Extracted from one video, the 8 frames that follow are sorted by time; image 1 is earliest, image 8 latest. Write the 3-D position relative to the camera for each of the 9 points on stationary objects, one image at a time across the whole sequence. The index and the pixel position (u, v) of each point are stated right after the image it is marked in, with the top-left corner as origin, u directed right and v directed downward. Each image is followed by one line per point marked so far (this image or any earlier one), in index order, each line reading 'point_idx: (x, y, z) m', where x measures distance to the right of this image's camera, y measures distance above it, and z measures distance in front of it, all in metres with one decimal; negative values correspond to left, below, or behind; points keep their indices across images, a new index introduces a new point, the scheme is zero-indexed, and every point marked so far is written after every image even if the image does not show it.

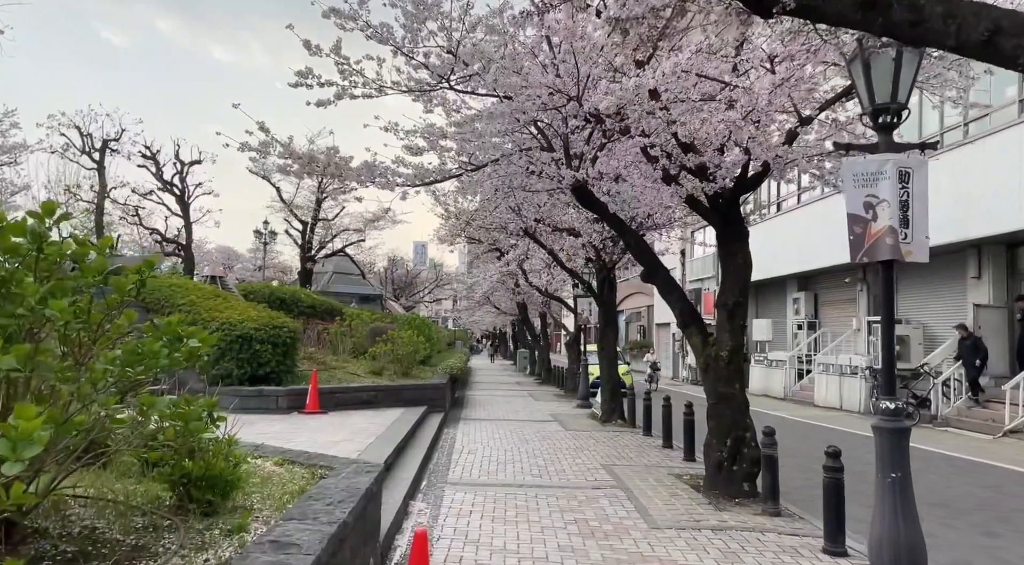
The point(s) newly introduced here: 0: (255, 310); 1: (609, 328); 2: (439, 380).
0: (-5.1, -0.6, +14.6) m
1: (+2.1, -1.0, +15.9) m
2: (-1.6, -2.2, +16.7) m
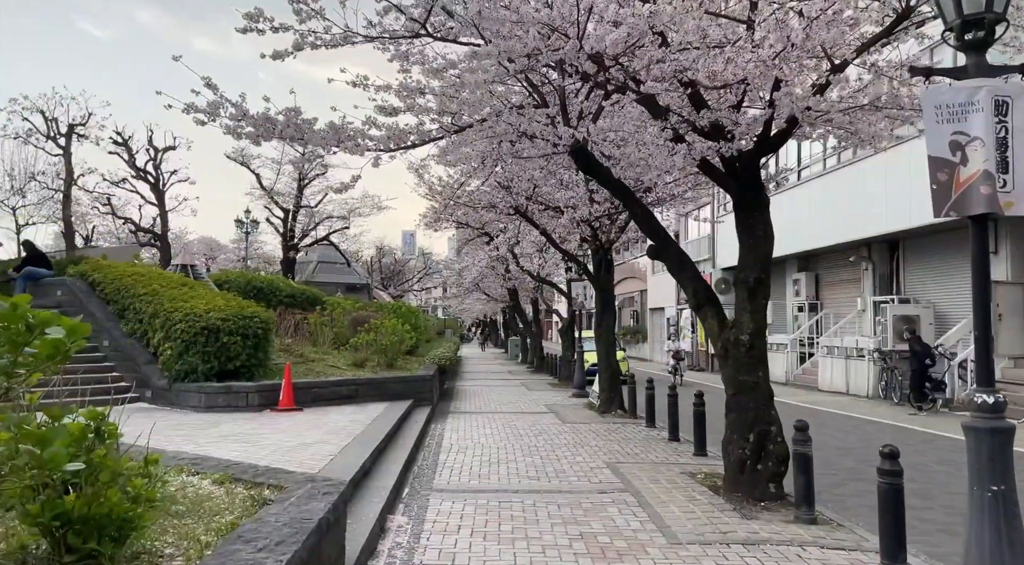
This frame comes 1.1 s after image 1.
0: (-5.2, -0.3, +13.5) m
1: (+1.9, -0.6, +14.8) m
2: (-1.8, -1.9, +15.6) m
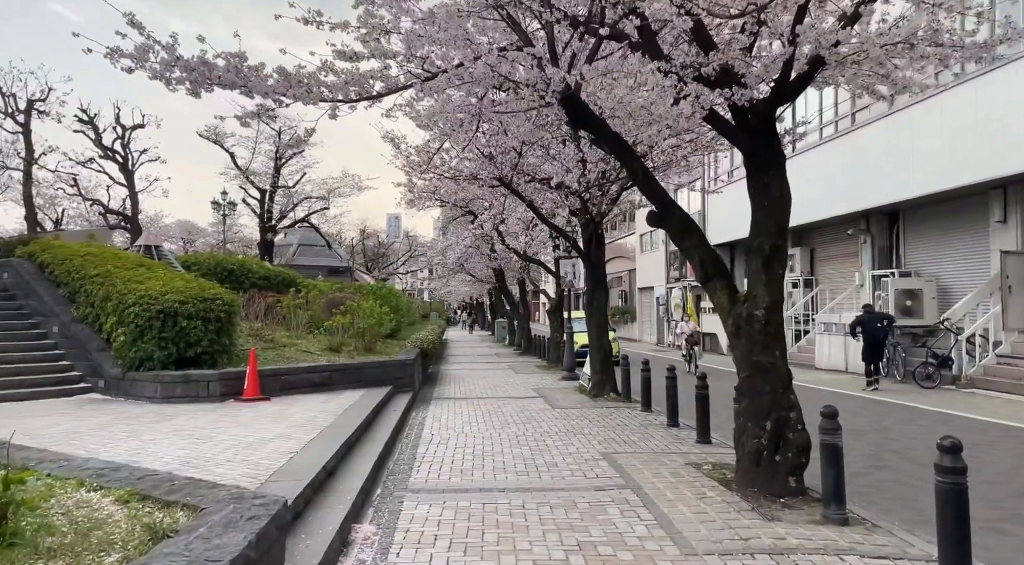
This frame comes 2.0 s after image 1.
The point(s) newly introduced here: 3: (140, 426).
0: (-5.5, 0.0, +12.4) m
1: (+1.6, -0.2, +13.9) m
2: (-2.1, -1.4, +14.7) m
3: (-4.2, -1.6, +8.4) m
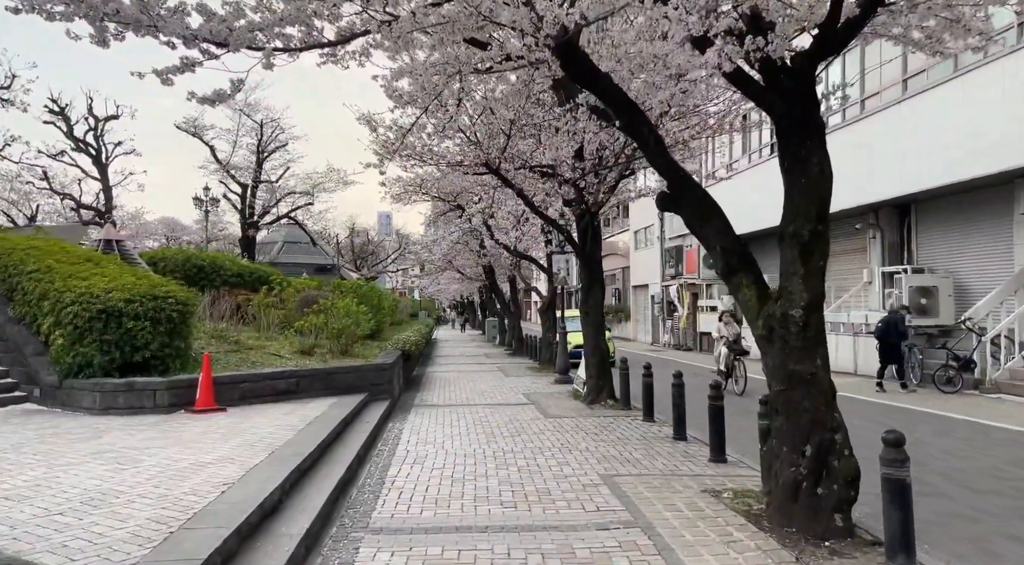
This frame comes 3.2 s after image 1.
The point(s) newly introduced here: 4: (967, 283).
0: (-5.7, +0.1, +11.2) m
1: (+1.4, -0.1, +12.7) m
2: (-2.3, -1.4, +13.5) m
3: (-4.4, -1.6, +7.2) m
4: (+10.0, 0.0, +16.2) m
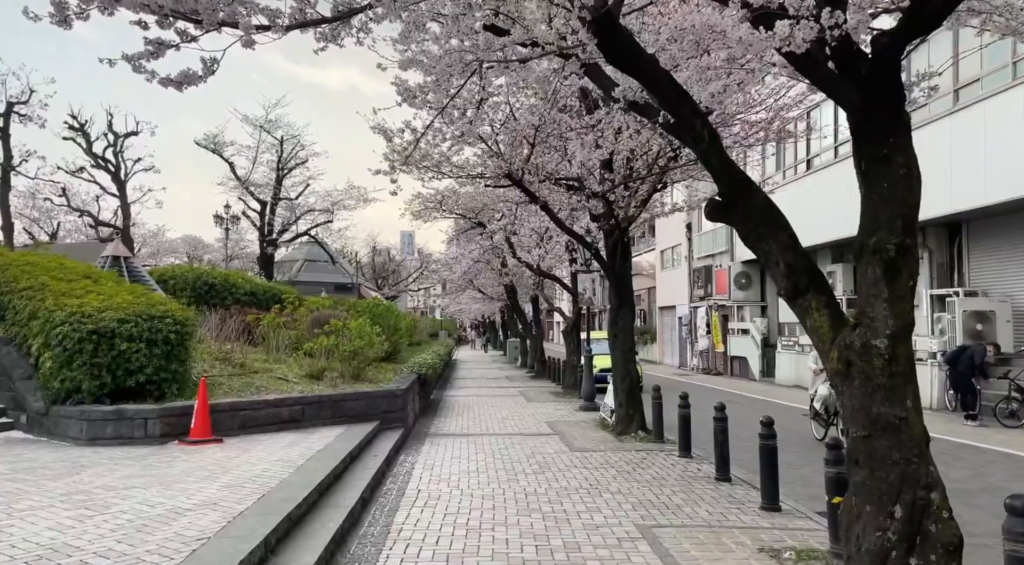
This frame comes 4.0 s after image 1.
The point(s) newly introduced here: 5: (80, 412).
0: (-5.4, -0.2, +10.5) m
1: (+1.8, -0.4, +11.8) m
2: (-1.9, -1.7, +12.6) m
3: (-4.2, -1.8, +6.4) m
4: (+10.4, -0.5, +15.0) m
5: (-5.0, -1.5, +8.7) m
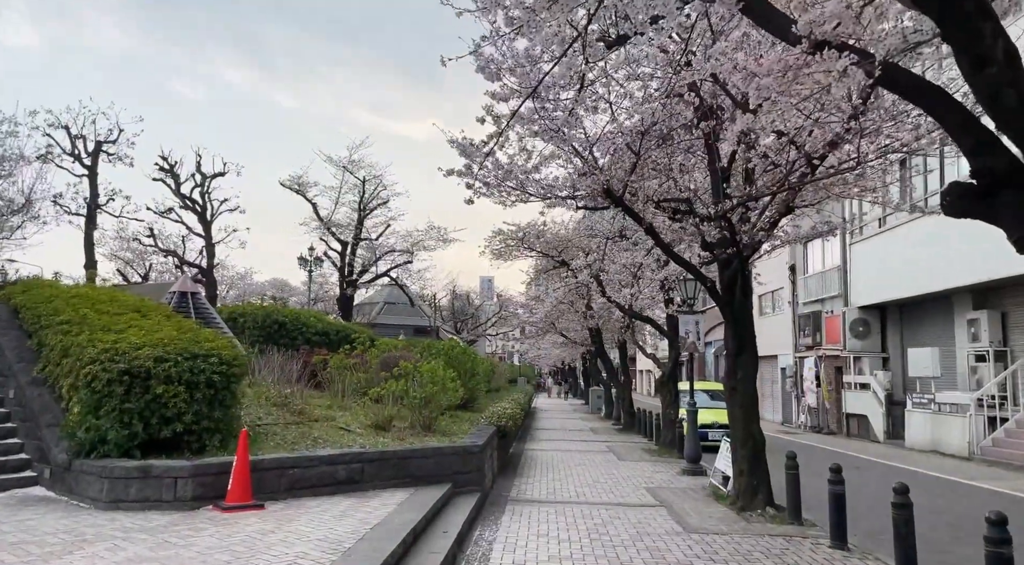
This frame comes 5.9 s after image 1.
0: (-4.1, -0.6, +9.2) m
1: (+3.1, -1.0, +9.8) m
2: (-0.5, -2.3, +10.9) m
3: (-3.4, -1.9, +5.0) m
4: (+12.0, -1.3, +12.0) m
5: (-4.0, -1.8, +7.3) m
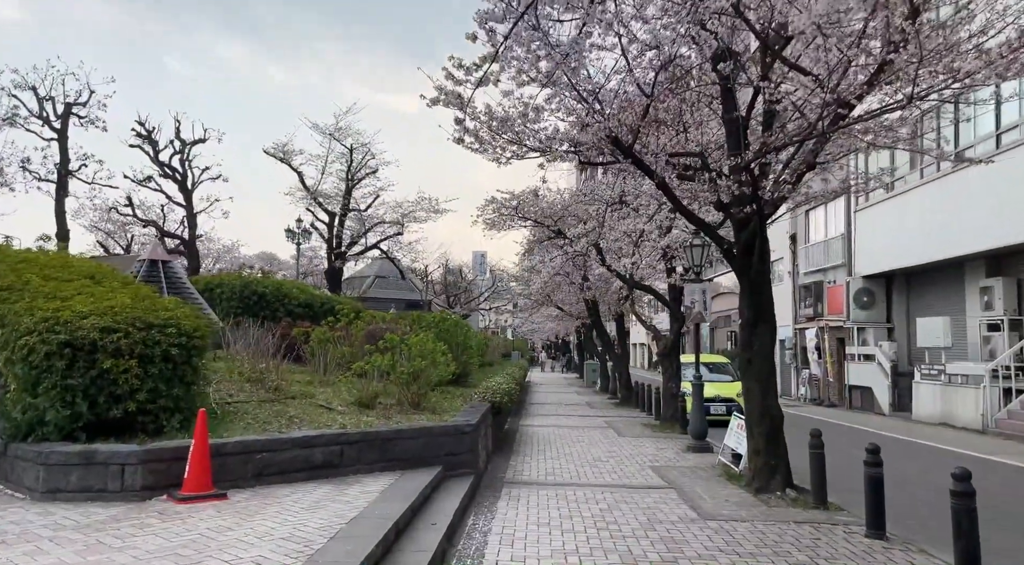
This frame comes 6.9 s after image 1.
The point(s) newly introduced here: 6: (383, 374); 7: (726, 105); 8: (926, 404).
0: (-4.2, -0.2, +8.2) m
1: (+3.0, -0.5, +8.9) m
2: (-0.6, -1.8, +10.0) m
3: (-3.4, -1.6, +4.0) m
4: (+12.0, -0.7, +11.2) m
5: (-4.1, -1.5, +6.4) m
6: (-1.8, -1.3, +10.5) m
7: (+2.5, +2.1, +8.8) m
8: (+10.7, -3.1, +19.2) m
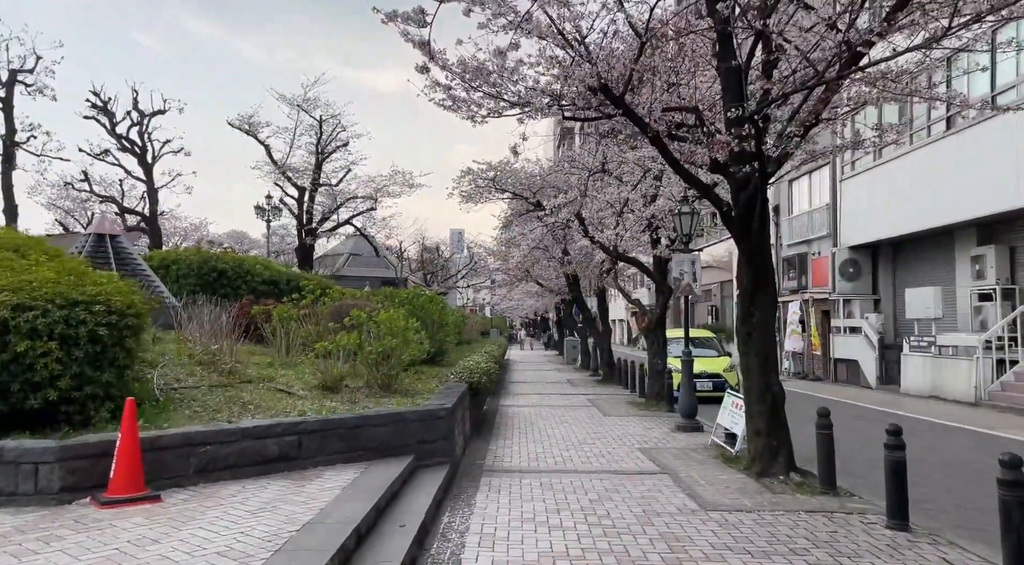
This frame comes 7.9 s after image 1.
0: (-4.4, +0.1, +7.2) m
1: (+2.8, -0.2, +8.1) m
2: (-0.8, -1.4, +9.2) m
3: (-3.5, -1.5, +3.1) m
4: (+11.7, -0.2, +10.7) m
5: (-4.2, -1.2, +5.4) m
6: (-2.1, -0.9, +9.6) m
7: (+2.3, +2.5, +8.0) m
8: (+10.2, -2.4, +18.7) m
